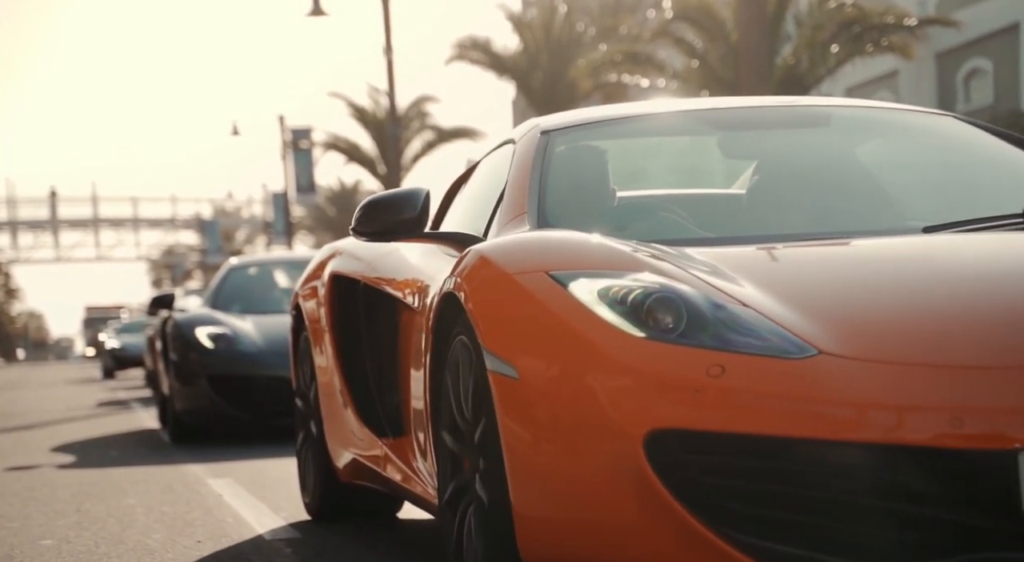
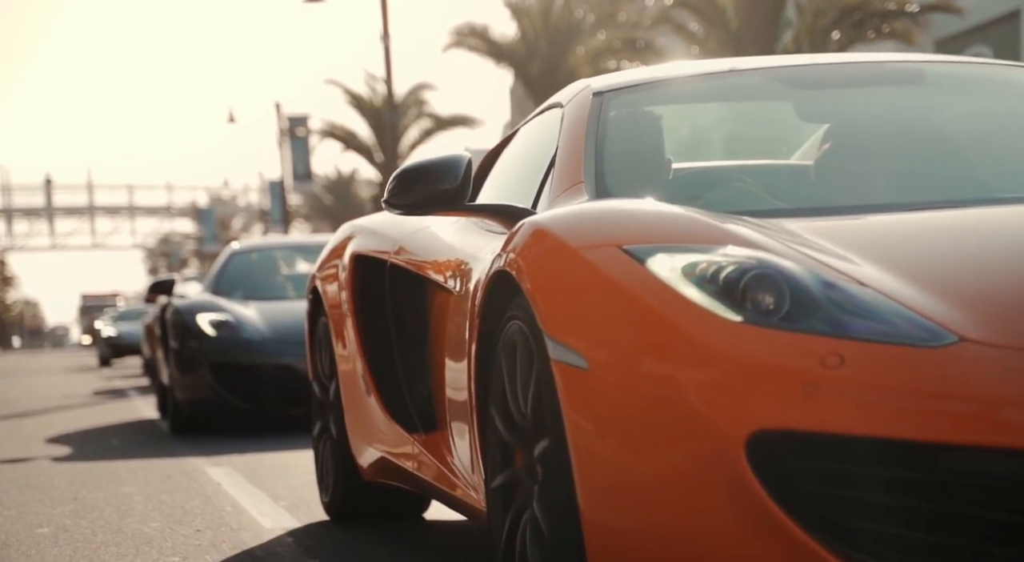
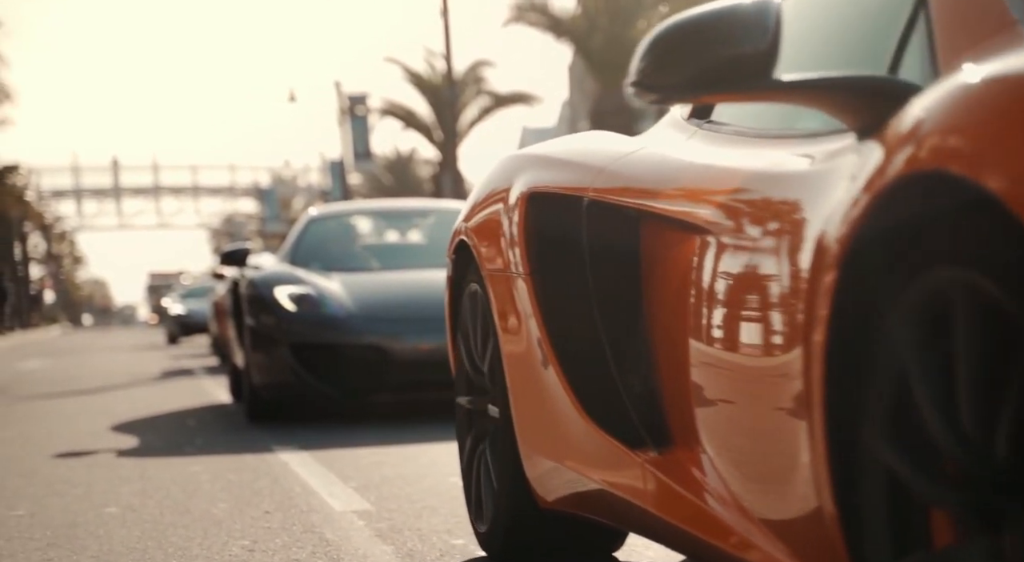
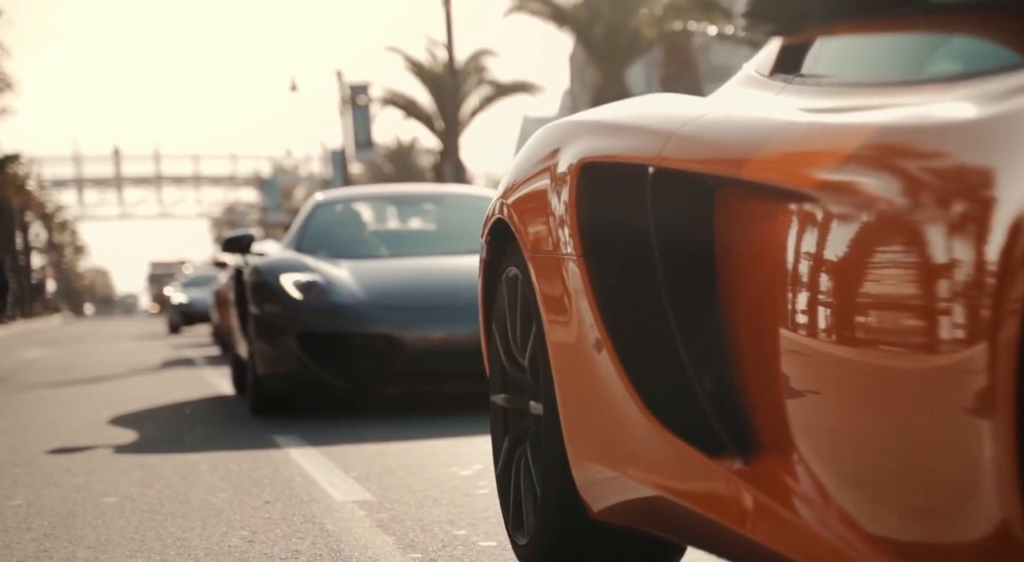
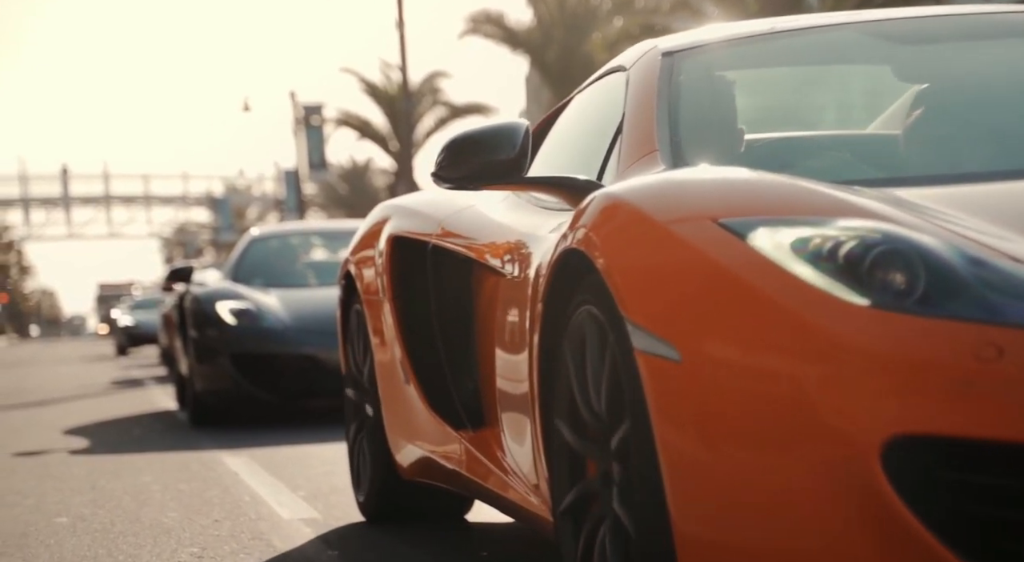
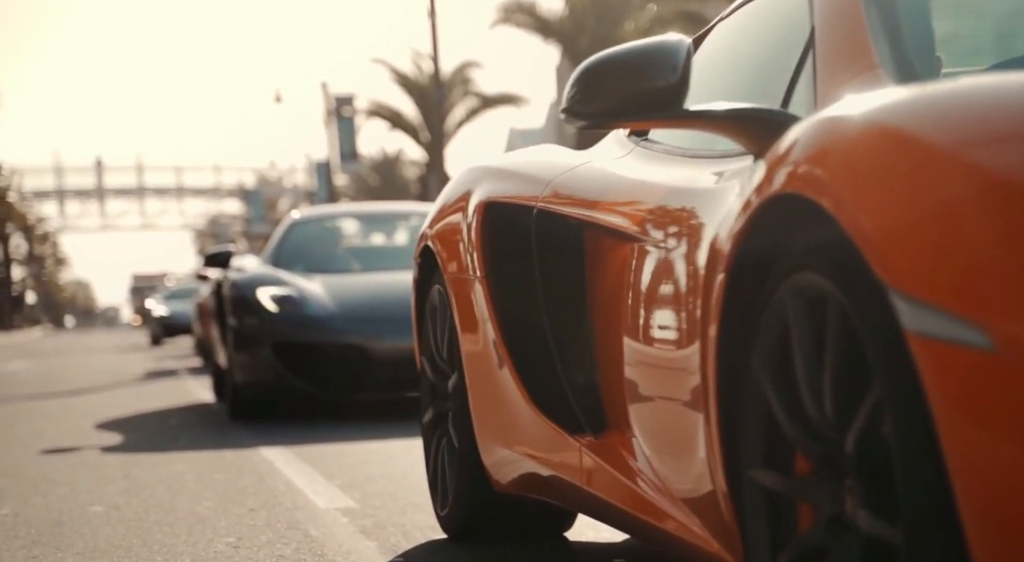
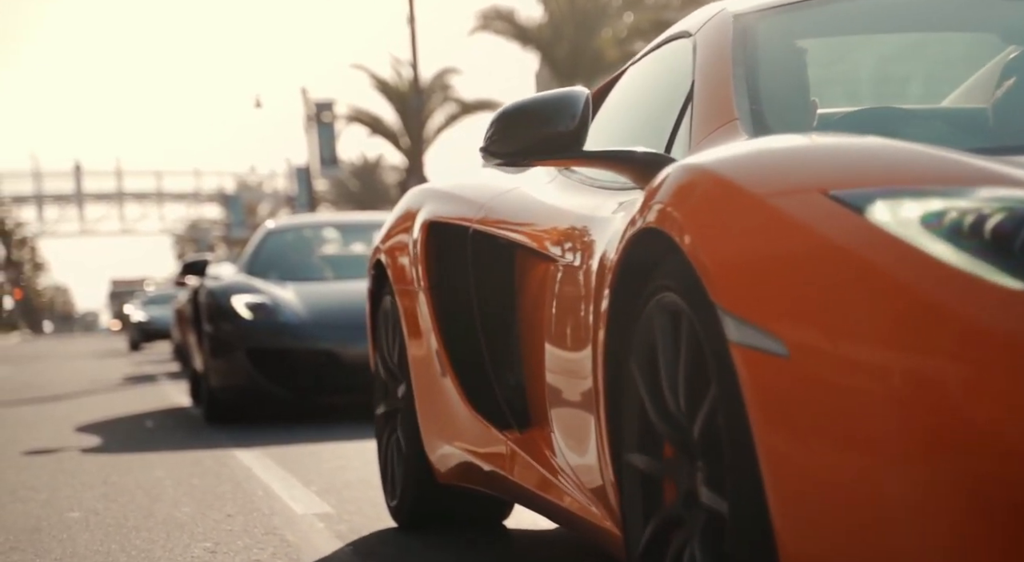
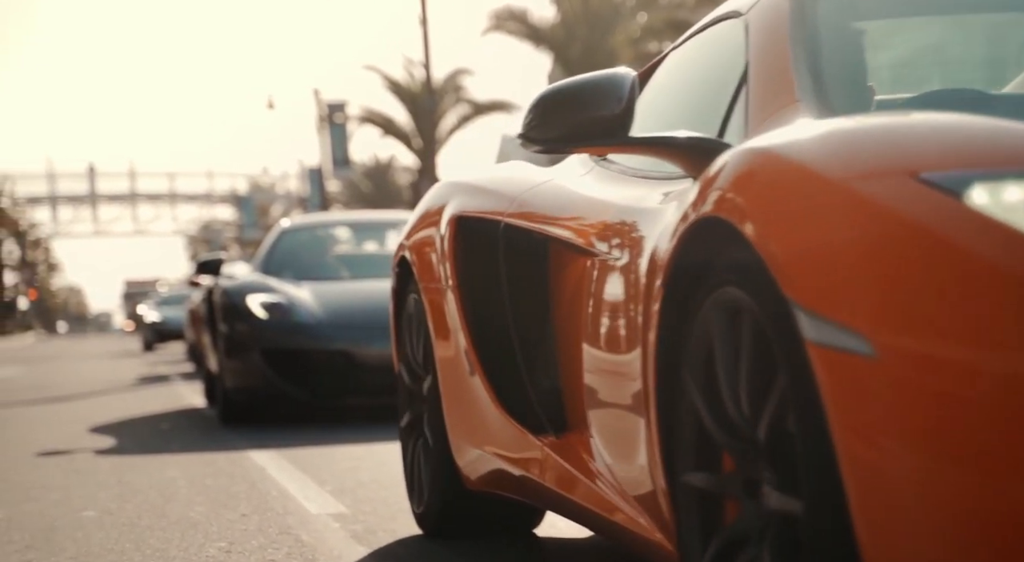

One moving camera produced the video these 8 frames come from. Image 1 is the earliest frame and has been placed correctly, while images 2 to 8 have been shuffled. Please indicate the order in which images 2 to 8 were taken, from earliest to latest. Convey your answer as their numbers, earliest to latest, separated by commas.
2, 5, 7, 8, 6, 3, 4
